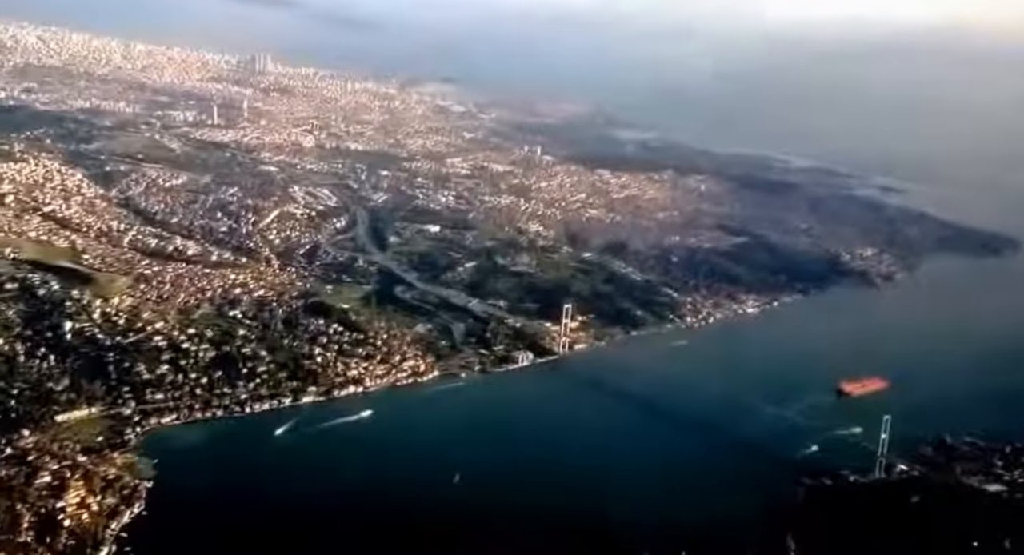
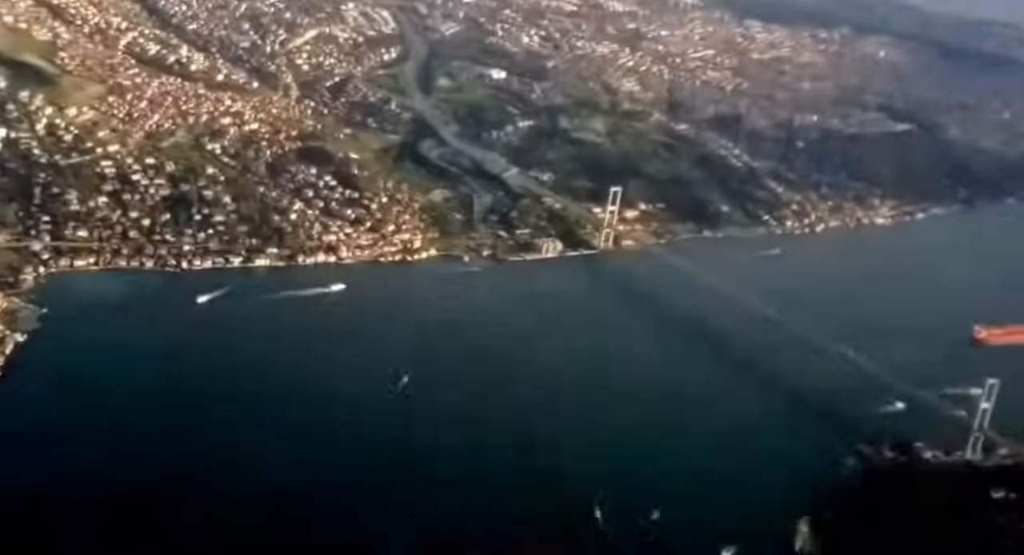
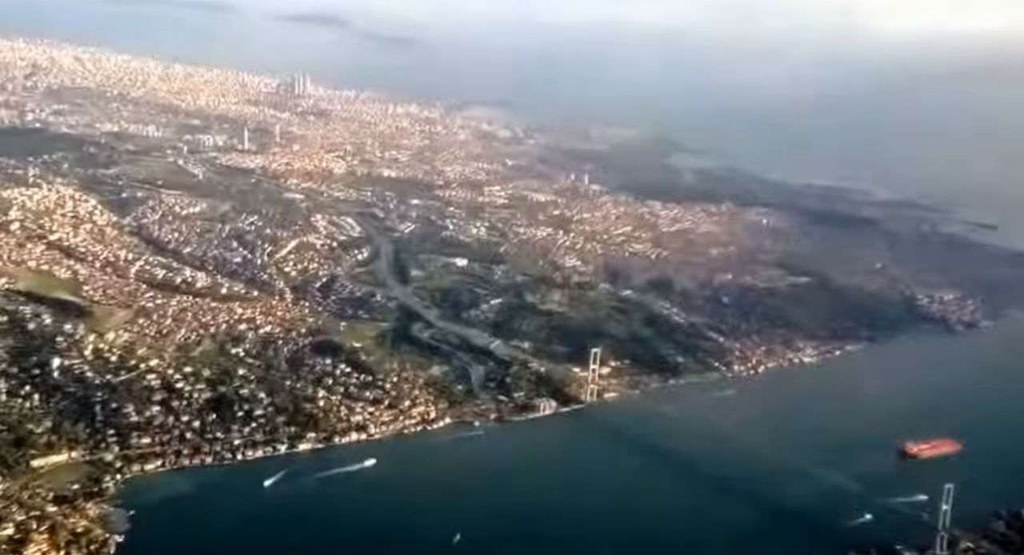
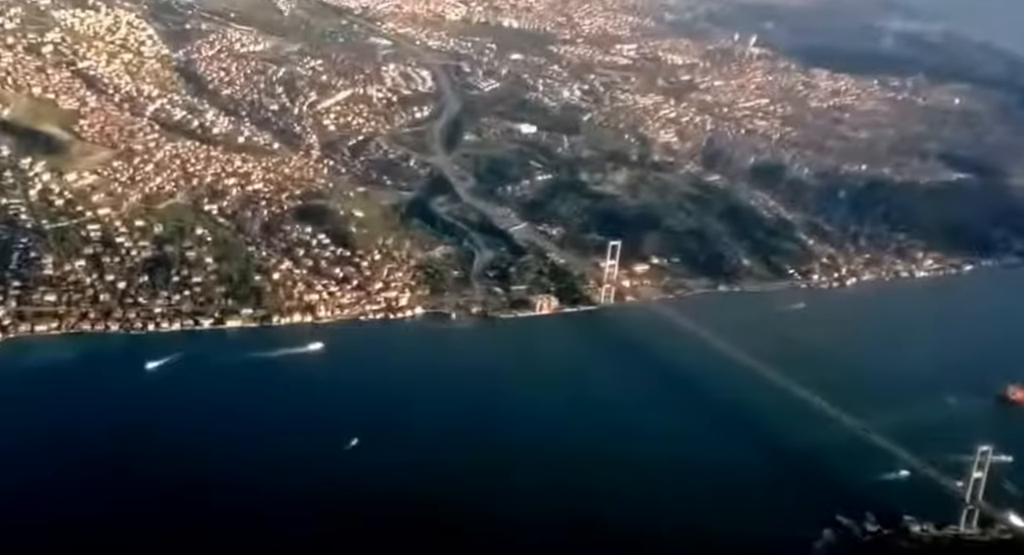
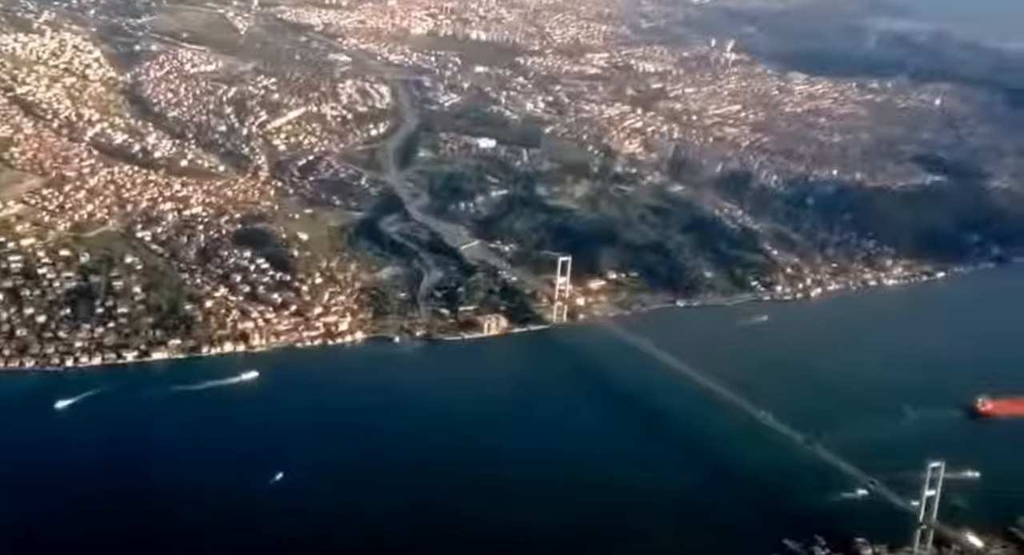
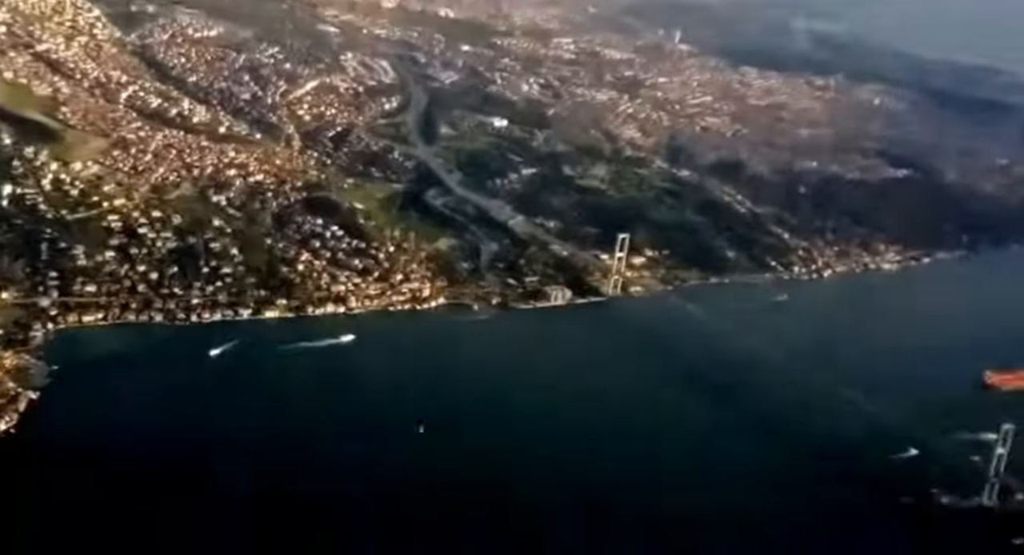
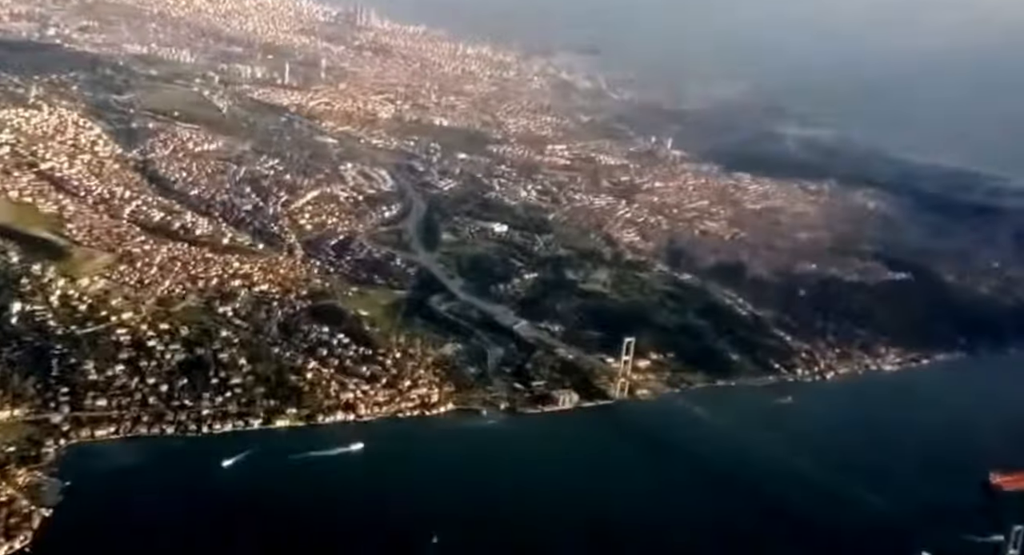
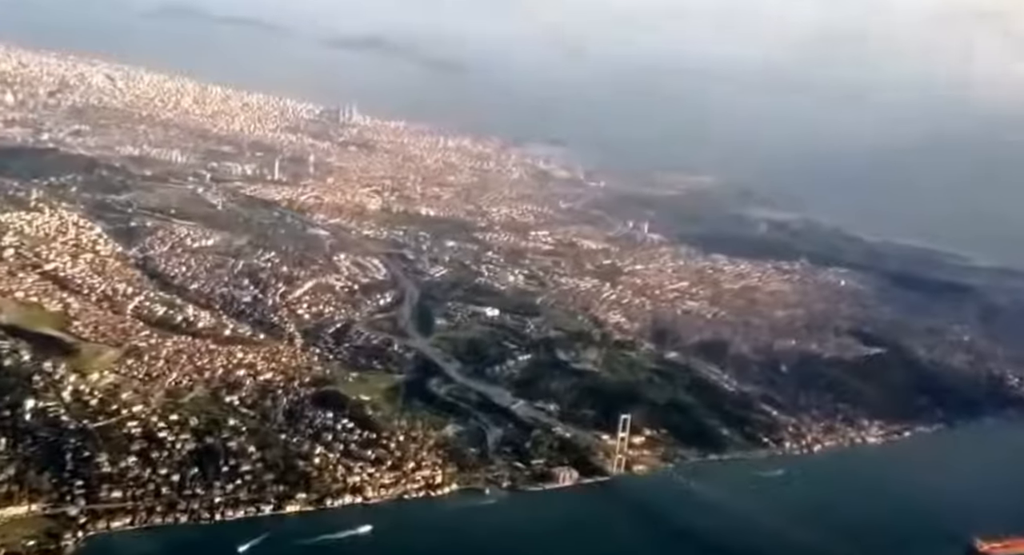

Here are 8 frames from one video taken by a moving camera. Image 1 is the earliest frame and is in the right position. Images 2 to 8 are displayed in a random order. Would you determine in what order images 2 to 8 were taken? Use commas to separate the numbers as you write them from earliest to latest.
3, 8, 7, 6, 2, 4, 5
